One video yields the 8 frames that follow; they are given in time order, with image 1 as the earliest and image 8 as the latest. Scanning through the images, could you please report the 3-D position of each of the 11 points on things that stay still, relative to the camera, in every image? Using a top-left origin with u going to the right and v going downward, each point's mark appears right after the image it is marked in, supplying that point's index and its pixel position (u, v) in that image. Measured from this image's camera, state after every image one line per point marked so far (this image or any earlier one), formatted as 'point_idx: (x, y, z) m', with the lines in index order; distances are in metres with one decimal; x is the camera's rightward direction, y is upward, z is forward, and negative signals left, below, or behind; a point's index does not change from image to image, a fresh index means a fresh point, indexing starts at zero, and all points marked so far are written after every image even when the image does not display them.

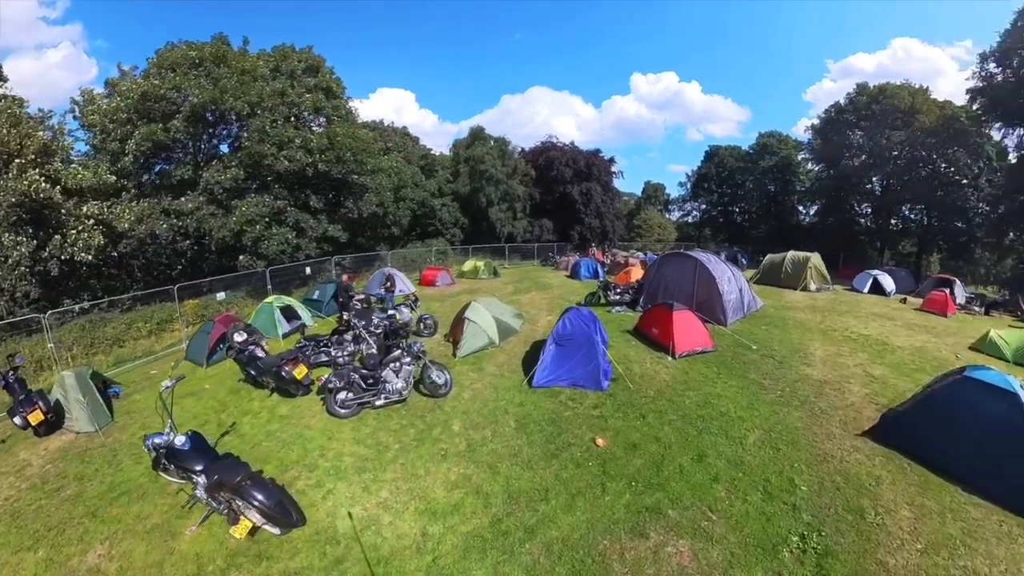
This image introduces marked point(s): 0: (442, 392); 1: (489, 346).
0: (-1.6, -2.3, +12.7) m
1: (-0.7, -1.4, +15.1) m
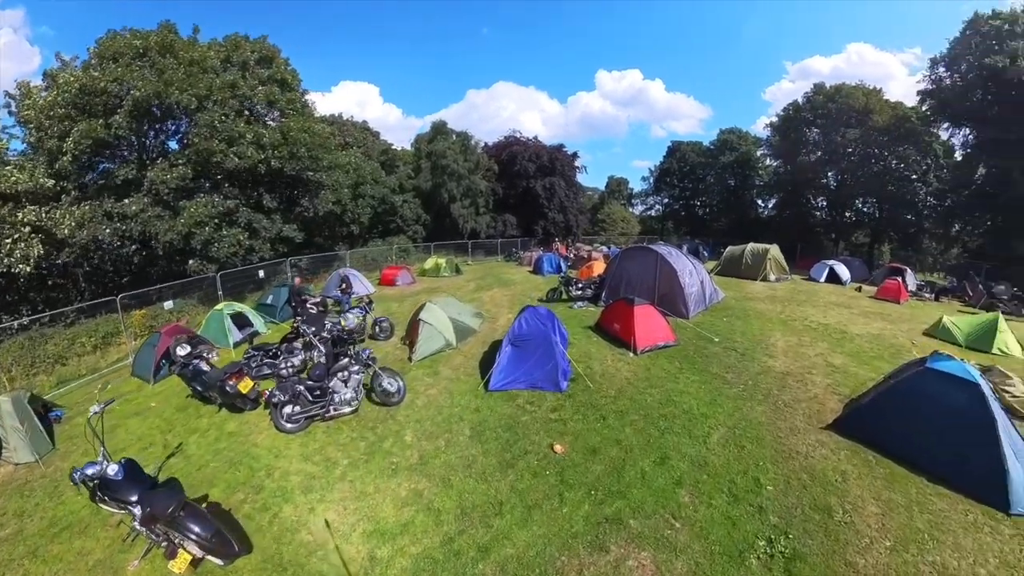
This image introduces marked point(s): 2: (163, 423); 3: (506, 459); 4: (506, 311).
0: (-2.5, -2.5, +12.2) m
1: (-1.7, -1.6, +14.7) m
2: (-7.5, -3.0, +12.5) m
3: (-0.1, -2.8, +9.2) m
4: (-0.3, -0.8, +18.3) m
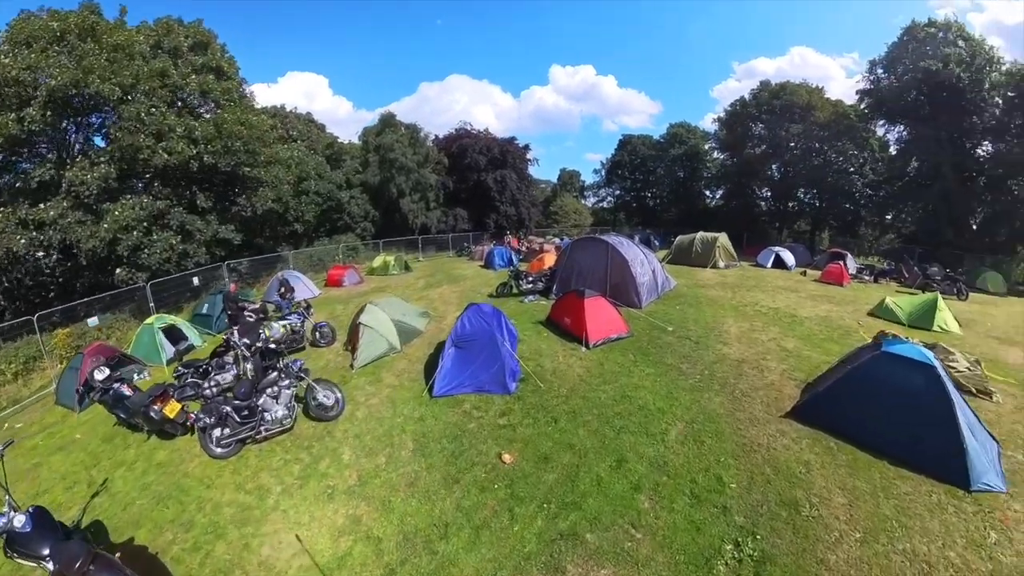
0: (-3.6, -2.9, +11.6) m
1: (-3.0, -1.9, +14.1) m
2: (-8.6, -3.5, +11.6) m
3: (-0.9, -3.2, +8.8) m
4: (-1.9, -1.0, +17.8) m
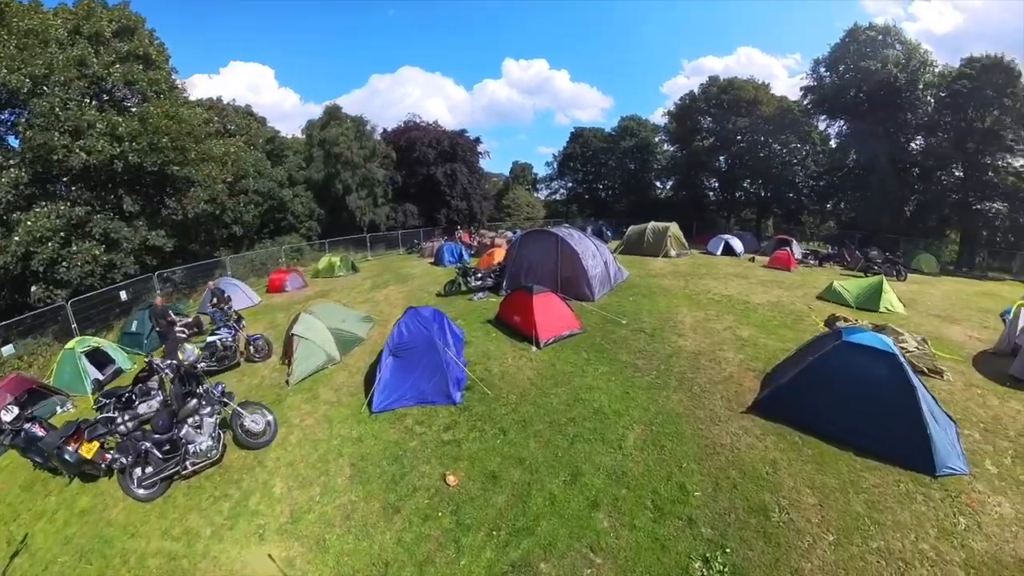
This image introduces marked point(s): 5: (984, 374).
0: (-4.5, -2.9, +10.7) m
1: (-4.2, -1.9, +13.3) m
2: (-9.5, -3.7, +10.3) m
3: (-1.6, -3.1, +8.1) m
4: (-3.3, -0.9, +17.0) m
5: (+9.1, -1.7, +11.1) m
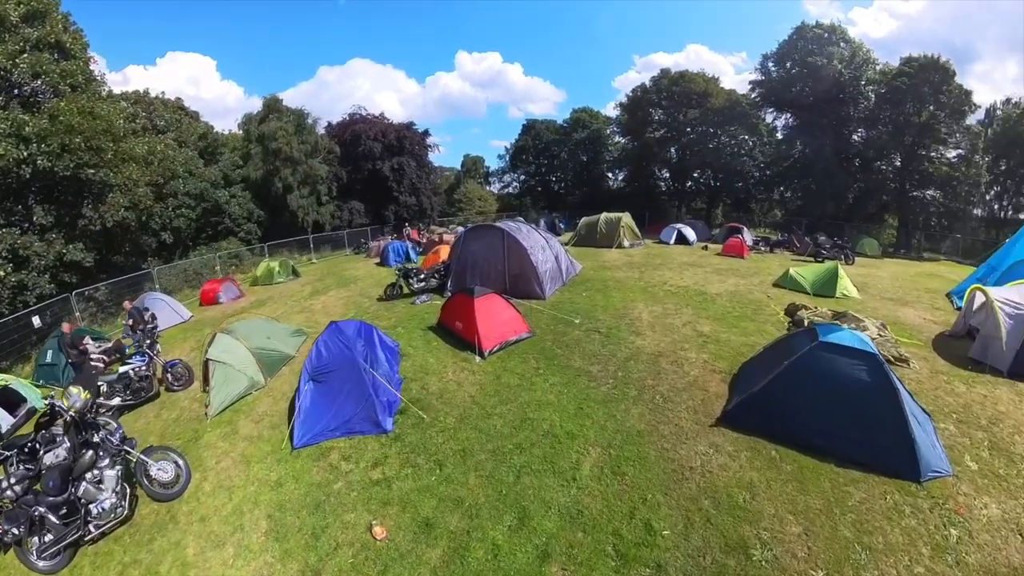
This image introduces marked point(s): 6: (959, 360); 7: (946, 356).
0: (-5.4, -3.1, +9.4) m
1: (-5.3, -2.1, +12.0) m
2: (-10.3, -4.1, +8.6) m
3: (-2.3, -3.2, +7.0) m
4: (-4.7, -1.0, +15.7) m
5: (+8.1, -1.3, +10.8) m
6: (+8.4, -1.4, +10.7) m
7: (+8.2, -1.3, +10.9) m
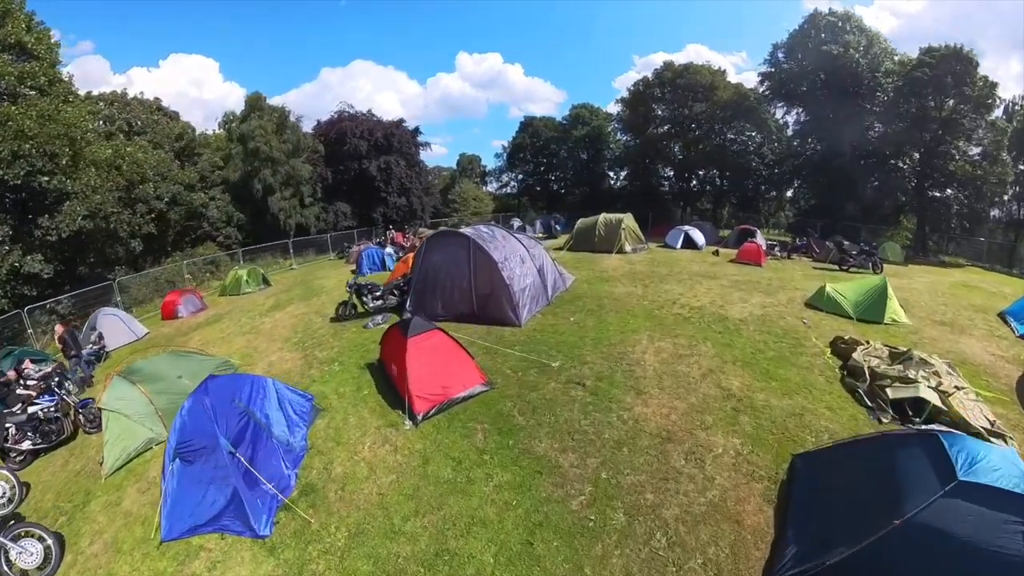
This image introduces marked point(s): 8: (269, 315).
0: (-5.9, -3.5, +7.0) m
1: (-5.8, -2.5, +9.5) m
2: (-10.8, -4.5, +6.2) m
3: (-2.9, -3.6, +4.5) m
4: (-5.3, -1.4, +13.2) m
5: (+7.6, -1.7, +8.2) m
6: (+7.8, -1.7, +8.1) m
7: (+7.7, -1.7, +8.3) m
8: (-7.3, -0.8, +17.7) m
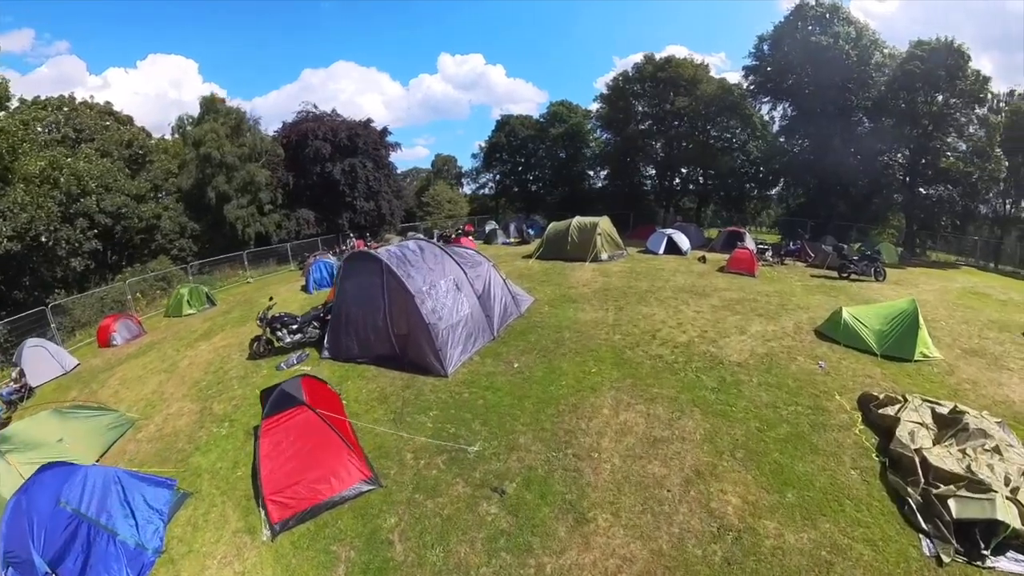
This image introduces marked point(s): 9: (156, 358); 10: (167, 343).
0: (-6.7, -4.1, +4.6) m
1: (-6.6, -3.0, +7.2) m
2: (-11.6, -5.1, +3.7) m
3: (-3.6, -4.1, +2.3) m
4: (-6.2, -2.0, +10.9) m
5: (+6.8, -2.0, +6.2) m
6: (+7.0, -2.0, +6.1) m
7: (+6.9, -2.0, +6.3) m
8: (-8.4, -1.4, +15.4) m
9: (-9.3, -1.8, +14.8) m
10: (-10.7, -1.5, +17.6) m
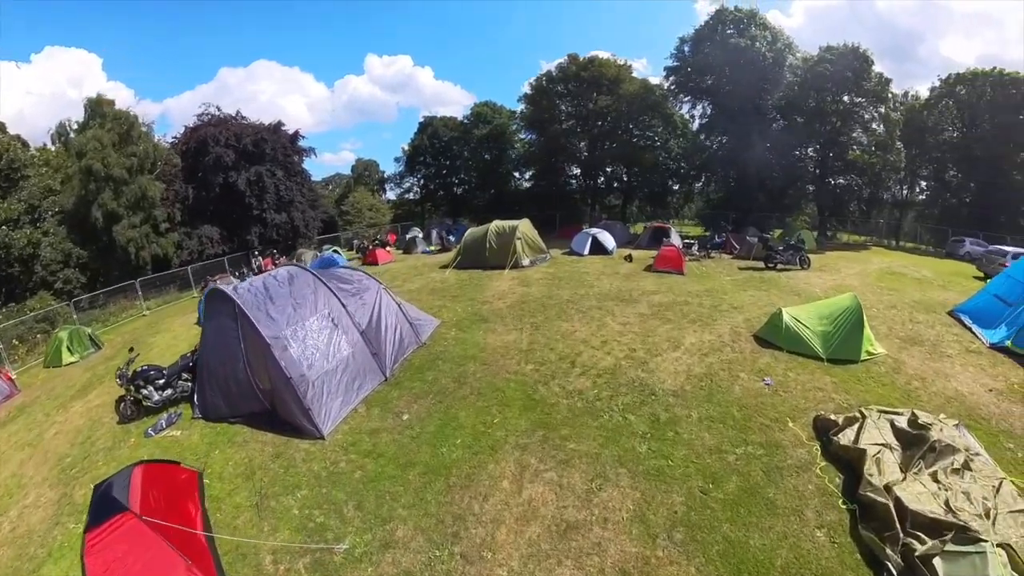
0: (-7.3, -4.8, +2.6) m
1: (-7.6, -3.8, +5.1) m
2: (-11.9, -6.2, +1.2) m
3: (-3.9, -4.6, +0.6) m
4: (-7.6, -2.7, +8.9) m
5: (+5.8, -1.9, +5.6) m
6: (+6.0, -1.9, +5.6) m
7: (+5.9, -1.8, +5.7) m
8: (-10.3, -2.3, +13.1) m
9: (-11.1, -2.7, +12.5) m
10: (-12.8, -2.6, +15.1) m
